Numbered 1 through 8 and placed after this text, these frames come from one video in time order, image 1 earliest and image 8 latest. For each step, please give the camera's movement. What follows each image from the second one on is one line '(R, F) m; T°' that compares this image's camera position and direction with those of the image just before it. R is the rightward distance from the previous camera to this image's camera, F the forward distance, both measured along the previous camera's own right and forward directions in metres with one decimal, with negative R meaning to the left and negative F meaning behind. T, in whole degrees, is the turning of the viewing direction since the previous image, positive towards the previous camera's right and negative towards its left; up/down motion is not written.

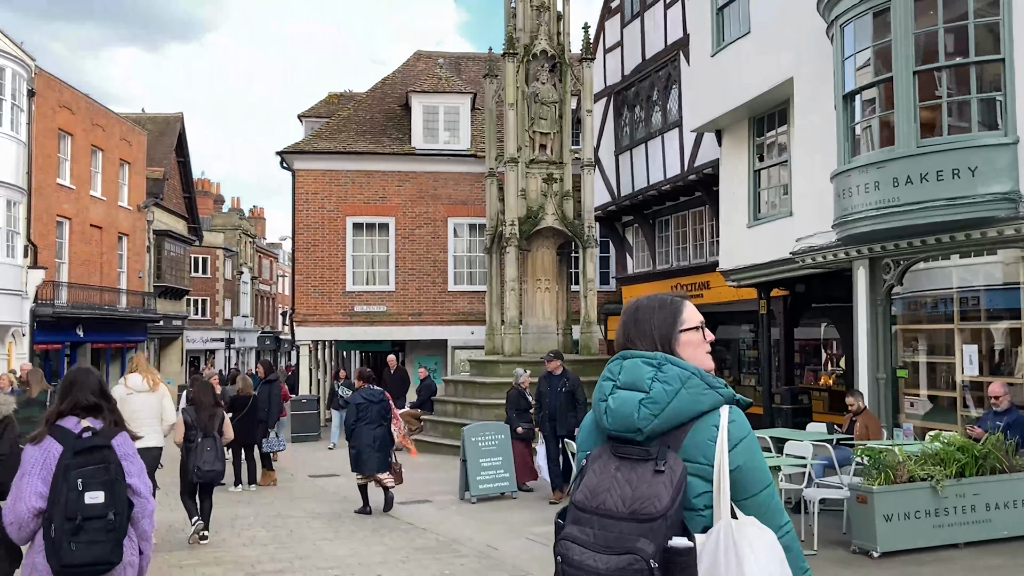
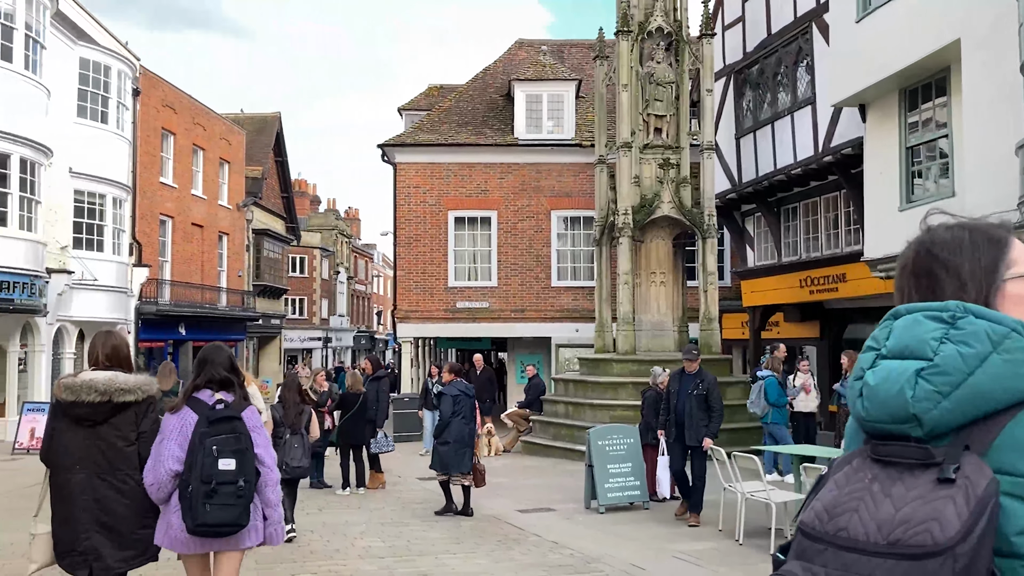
(-0.4, +0.9) m; -5°
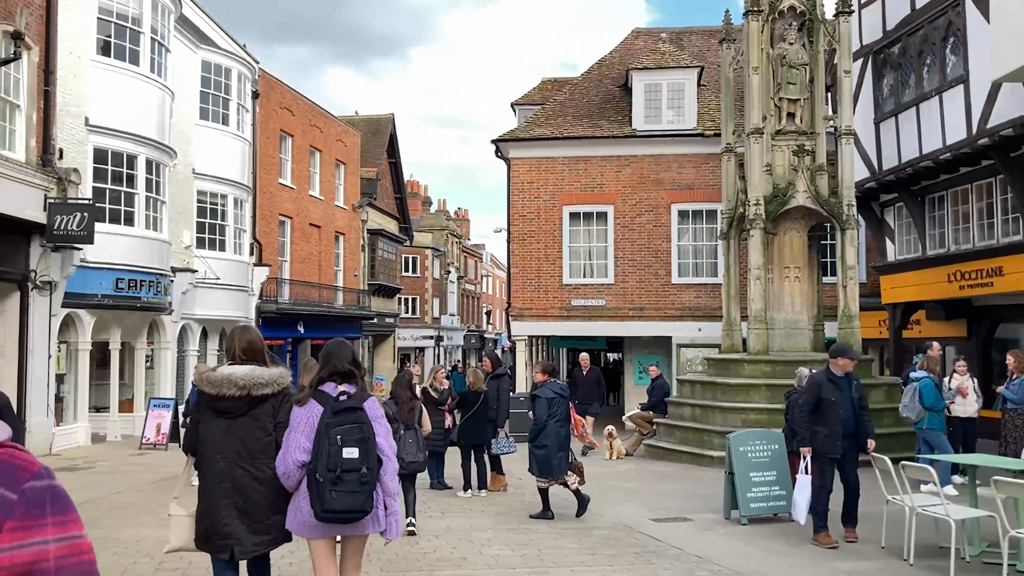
(-0.2, +0.5) m; -7°
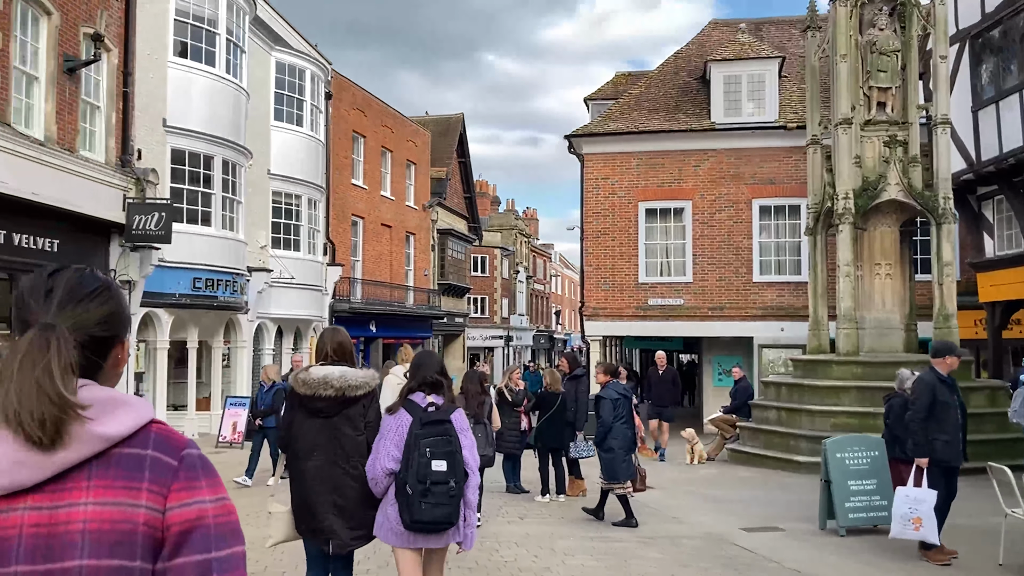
(-0.1, +0.3) m; -4°
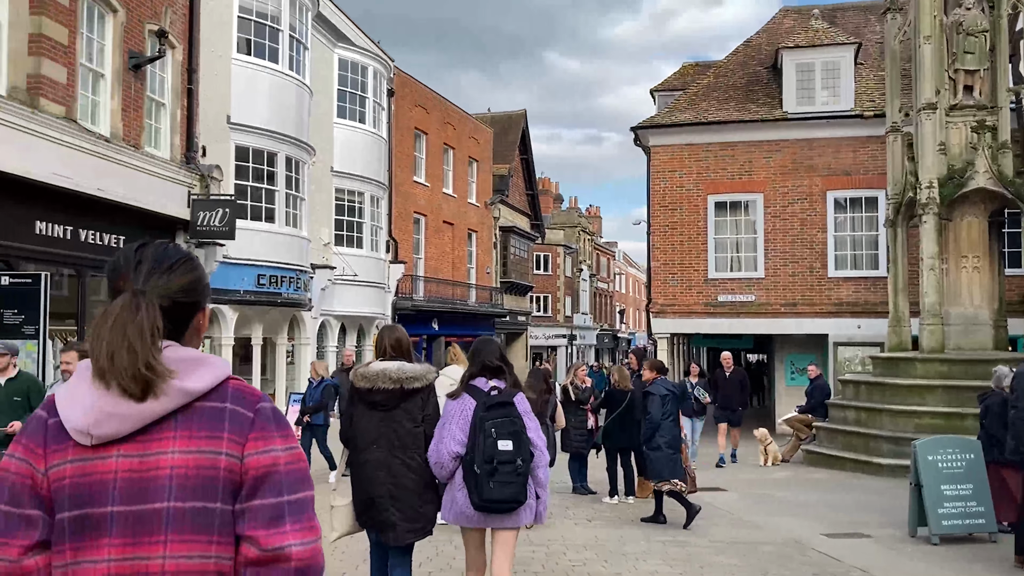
(0.0, +0.3) m; -4°
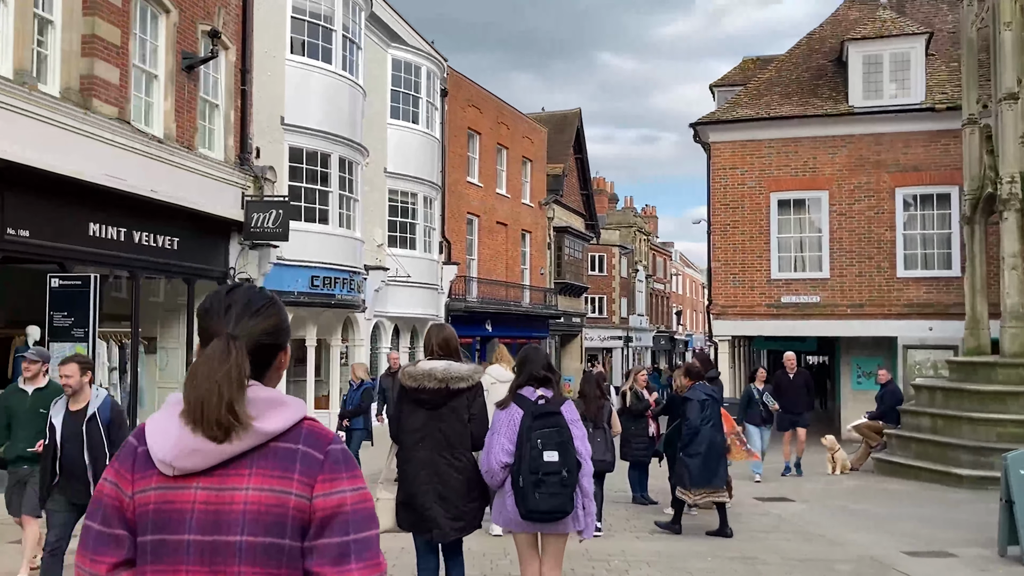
(0.0, +0.4) m; -3°
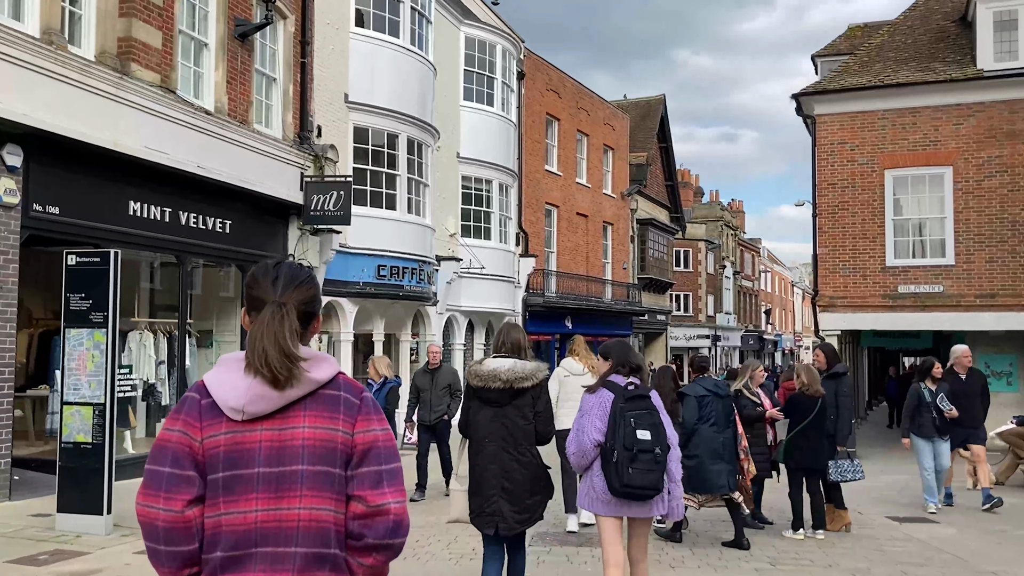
(-0.1, +1.5) m; -5°
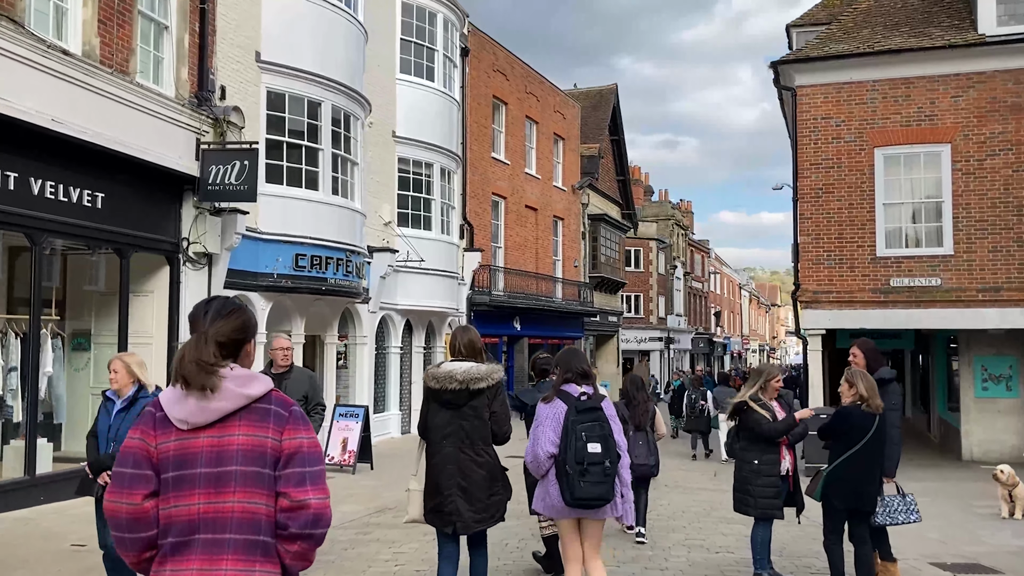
(+0.1, +2.2) m; +3°
